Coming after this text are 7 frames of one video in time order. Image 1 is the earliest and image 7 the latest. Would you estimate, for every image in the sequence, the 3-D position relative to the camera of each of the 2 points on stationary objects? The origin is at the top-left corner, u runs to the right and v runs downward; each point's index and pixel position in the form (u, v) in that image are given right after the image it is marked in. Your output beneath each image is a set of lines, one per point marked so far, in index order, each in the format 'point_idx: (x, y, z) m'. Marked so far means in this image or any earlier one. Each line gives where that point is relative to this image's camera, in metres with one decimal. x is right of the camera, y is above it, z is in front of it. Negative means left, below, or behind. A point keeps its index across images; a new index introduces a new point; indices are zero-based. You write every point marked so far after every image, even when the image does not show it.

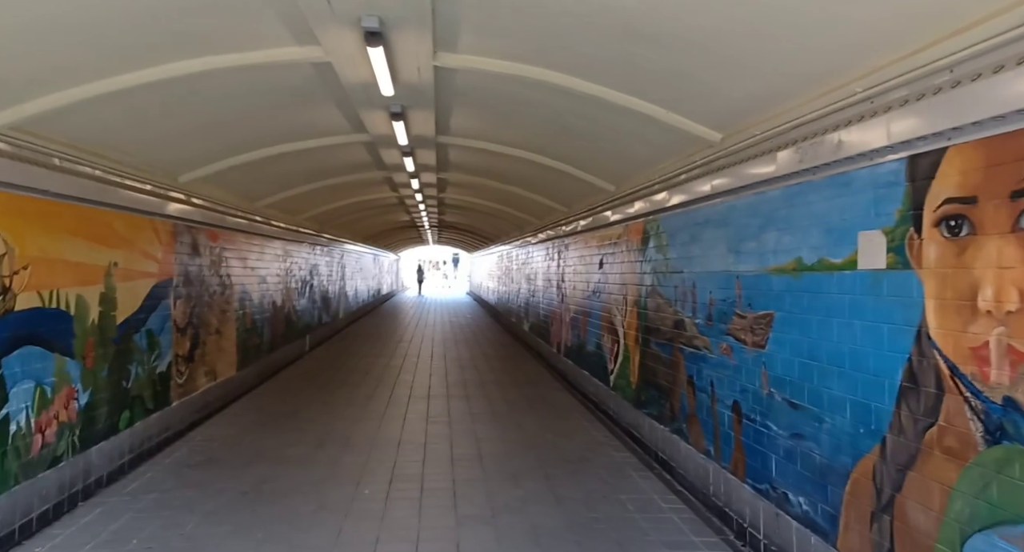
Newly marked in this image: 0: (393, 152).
0: (-1.5, +1.5, +6.4) m
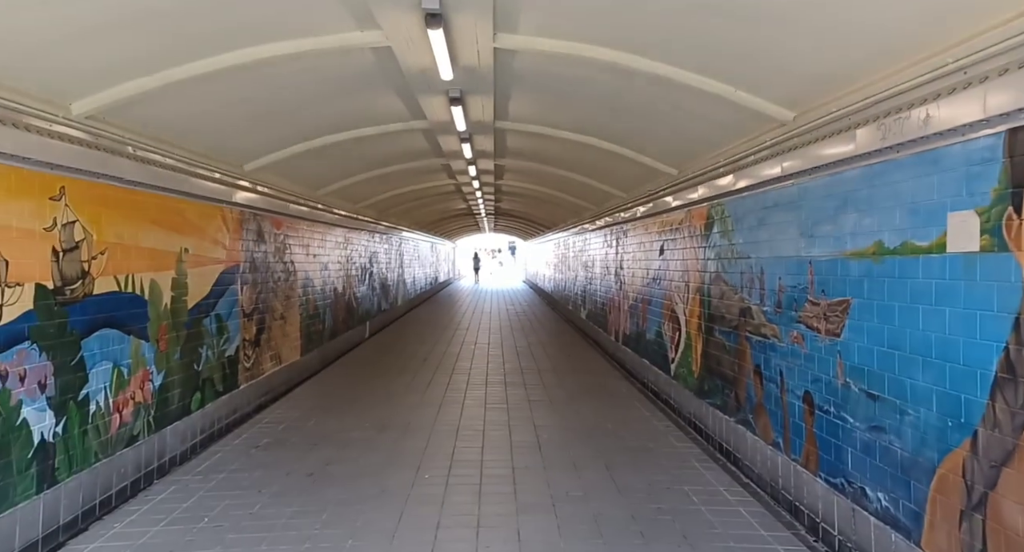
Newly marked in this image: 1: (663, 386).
0: (-0.7, +1.7, +6.3) m
1: (+1.9, -1.4, +6.4) m
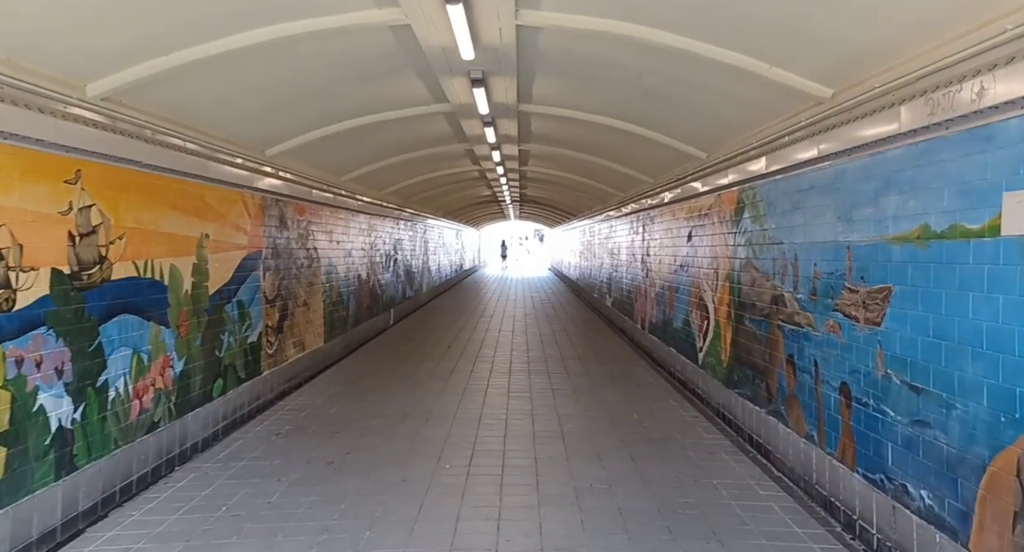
0: (-0.5, +1.8, +6.2) m
1: (+2.2, -1.2, +6.2) m
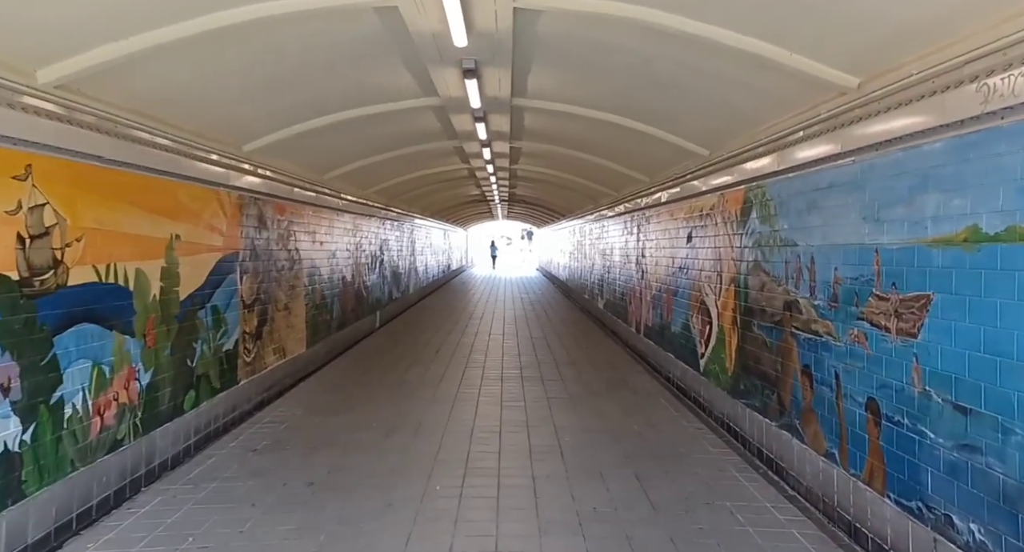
0: (-0.5, +1.8, +5.9) m
1: (+2.1, -1.2, +6.0) m
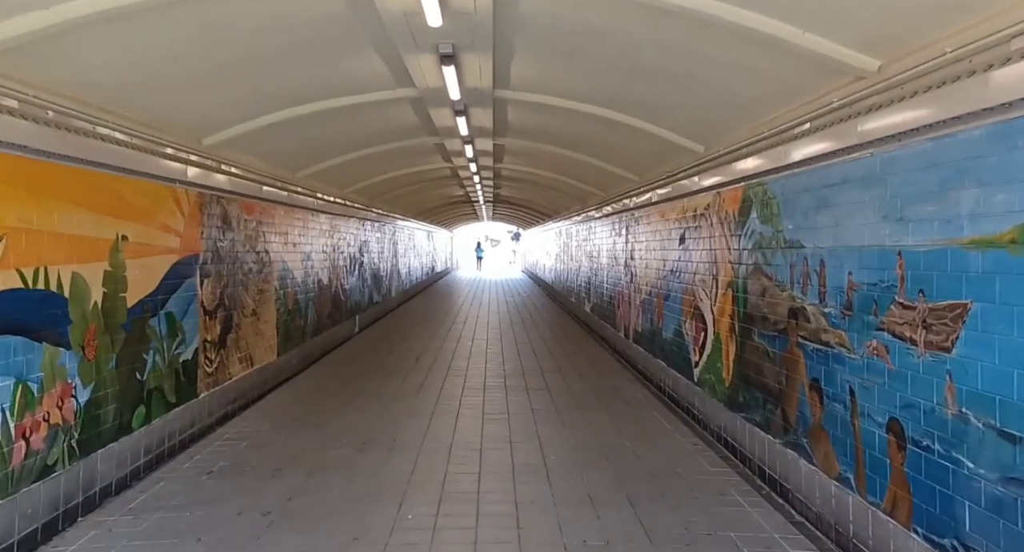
0: (-0.7, +1.8, +5.5) m
1: (+1.9, -1.3, +5.7) m
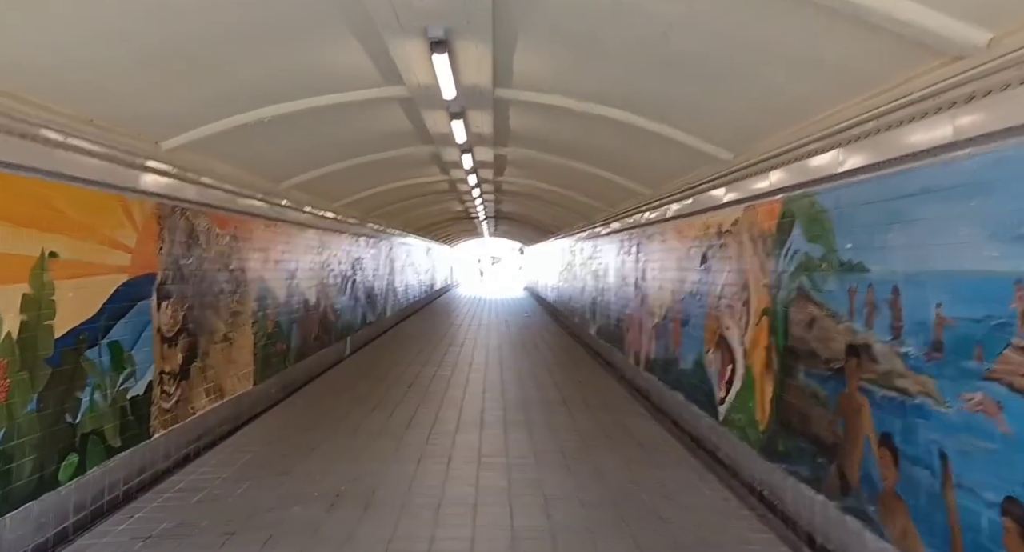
0: (-0.7, +1.5, +5.0) m
1: (+1.9, -1.5, +5.0) m
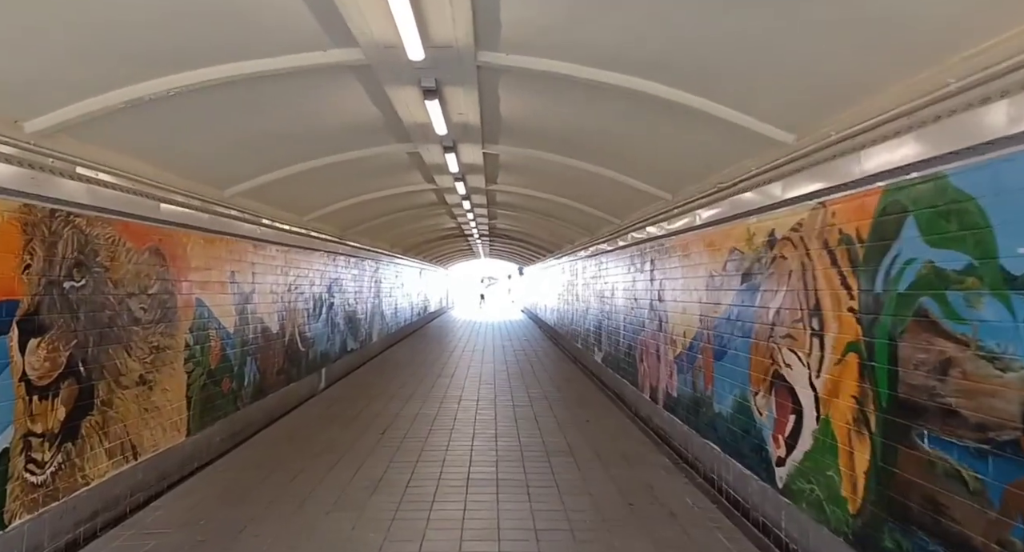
0: (-0.8, +1.4, +3.9) m
1: (+1.8, -1.7, +3.8) m
